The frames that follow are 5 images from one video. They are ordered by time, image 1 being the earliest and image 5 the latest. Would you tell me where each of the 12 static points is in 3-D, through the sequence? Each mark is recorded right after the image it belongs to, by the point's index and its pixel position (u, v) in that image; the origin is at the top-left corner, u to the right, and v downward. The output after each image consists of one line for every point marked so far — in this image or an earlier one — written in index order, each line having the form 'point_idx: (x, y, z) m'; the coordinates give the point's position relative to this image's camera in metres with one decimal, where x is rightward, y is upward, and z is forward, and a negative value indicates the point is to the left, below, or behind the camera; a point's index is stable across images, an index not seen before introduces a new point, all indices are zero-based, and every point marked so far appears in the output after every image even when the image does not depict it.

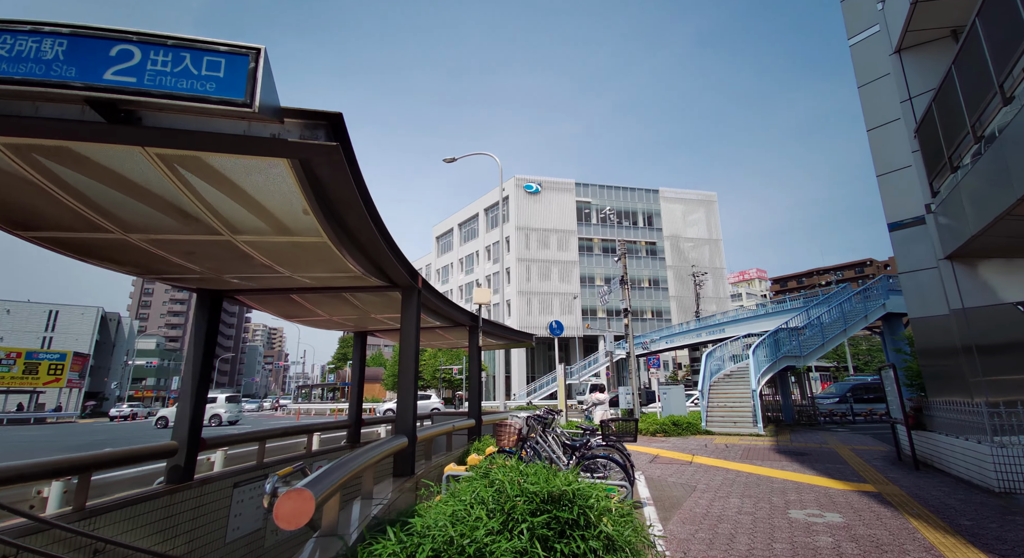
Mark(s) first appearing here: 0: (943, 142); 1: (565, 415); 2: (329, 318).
0: (+7.1, +2.3, +8.0) m
1: (+1.1, -2.8, +10.0) m
2: (-2.3, -0.5, +6.0) m
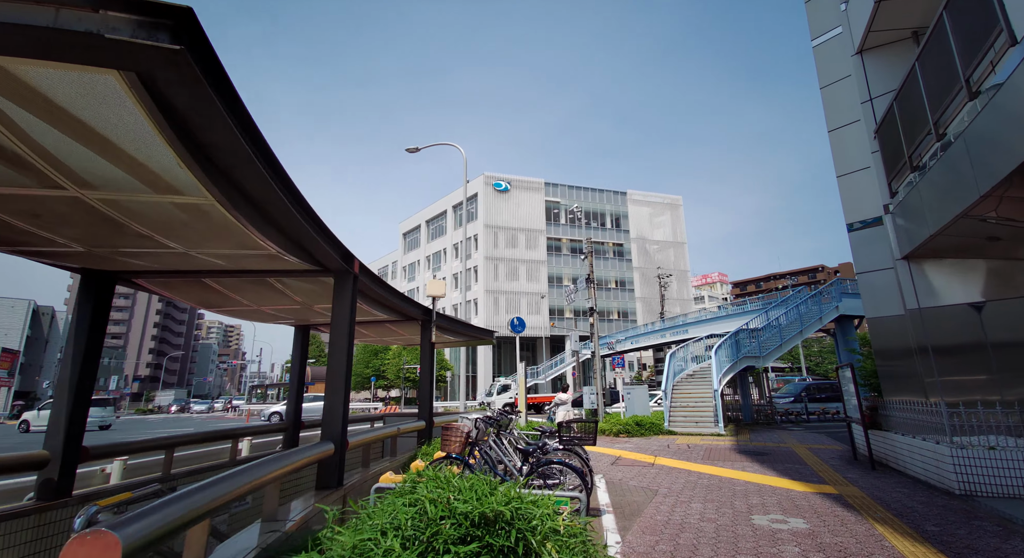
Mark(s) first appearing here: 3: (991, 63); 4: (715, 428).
0: (+6.4, +2.3, +8.0) m
1: (+0.2, -2.7, +9.5) m
2: (-2.8, -0.3, +5.4) m
3: (+5.6, +2.5, +5.7) m
4: (+6.5, -4.8, +15.7) m
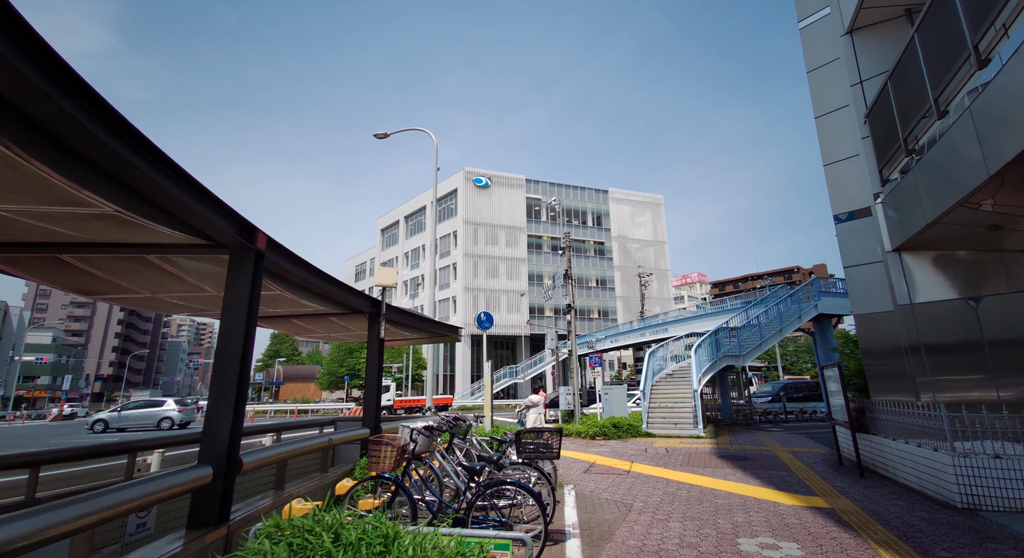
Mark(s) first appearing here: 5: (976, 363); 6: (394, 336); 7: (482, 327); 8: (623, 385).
0: (+5.9, +2.4, +7.5) m
1: (-0.4, -2.5, +8.8) m
2: (-3.3, -0.2, +4.5) m
3: (+5.2, +2.6, +5.1) m
4: (+5.7, -4.7, +15.2) m
5: (+6.8, -1.2, +7.2) m
6: (-2.4, -1.2, +9.8) m
7: (-0.6, -0.9, +9.3) m
8: (+3.7, -3.6, +16.2) m
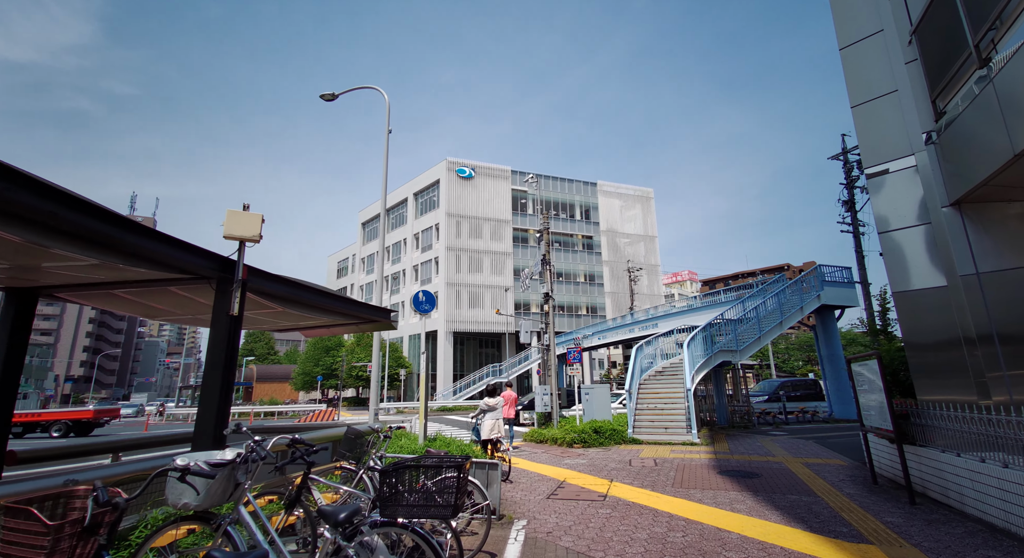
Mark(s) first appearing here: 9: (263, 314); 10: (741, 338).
0: (+5.1, +2.8, +5.6) m
1: (-1.2, -2.1, +6.8) m
2: (-4.0, +0.3, +2.5) m
3: (+4.5, +3.1, +3.2) m
4: (+4.8, -4.3, +13.3) m
5: (+6.1, -0.8, +5.3) m
6: (-3.2, -0.7, +7.8) m
7: (-1.4, -0.5, +7.3) m
8: (+2.7, -3.1, +14.3) m
9: (-3.0, -0.4, +5.9) m
10: (+7.9, -2.0, +16.8) m
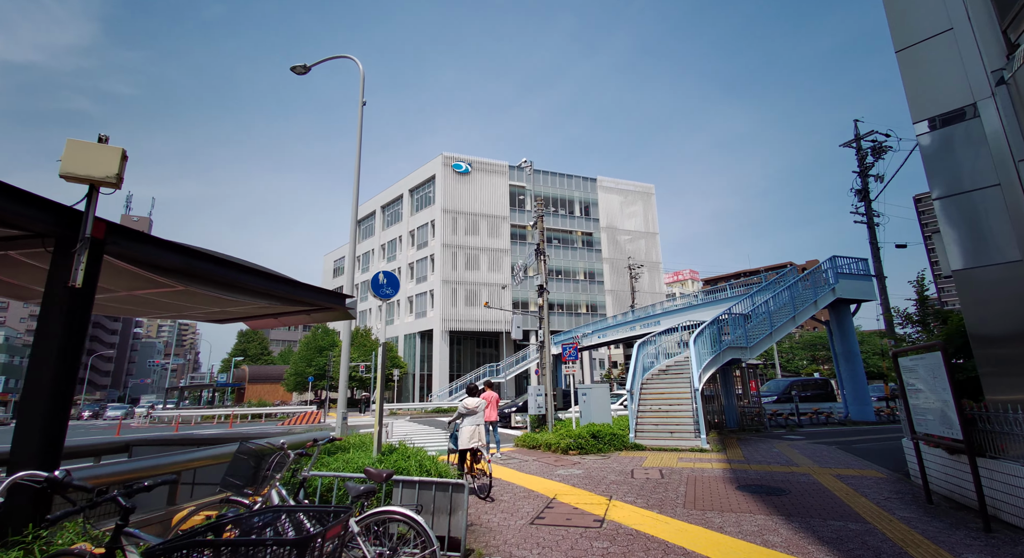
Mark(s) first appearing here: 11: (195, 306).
0: (+4.9, +3.1, +4.4) m
1: (-1.5, -1.8, +5.6) m
2: (-4.3, +0.5, +1.2) m
3: (+4.2, +3.4, +2.0) m
4: (+4.5, -4.0, +12.1) m
5: (+5.8, -0.5, +4.1) m
6: (-3.5, -0.5, +6.6) m
7: (-1.6, -0.2, +6.1) m
8: (+2.5, -2.8, +13.1) m
9: (-3.3, -0.2, +4.7) m
10: (+7.6, -1.7, +15.6) m
11: (-3.4, -0.3, +5.3) m
